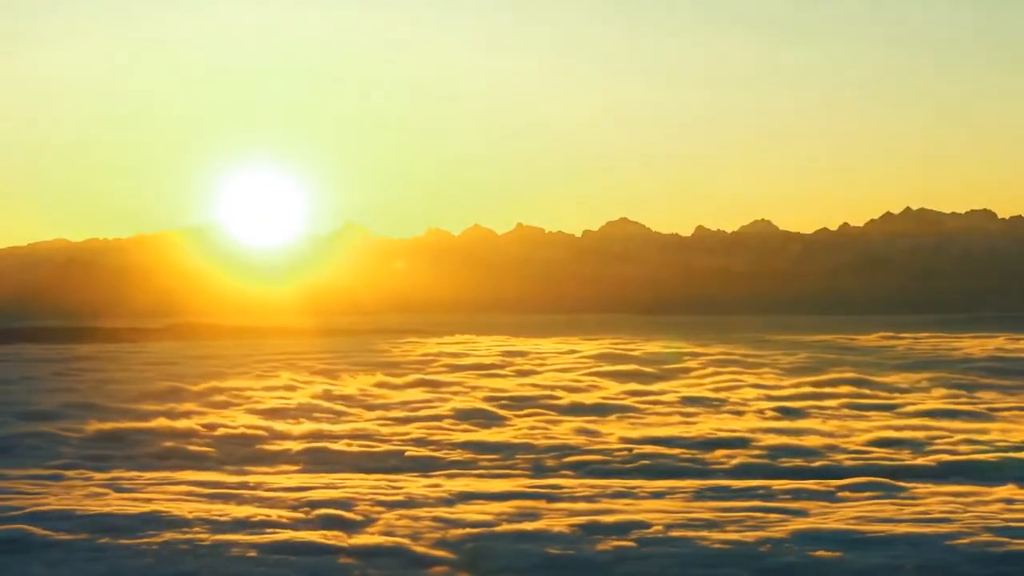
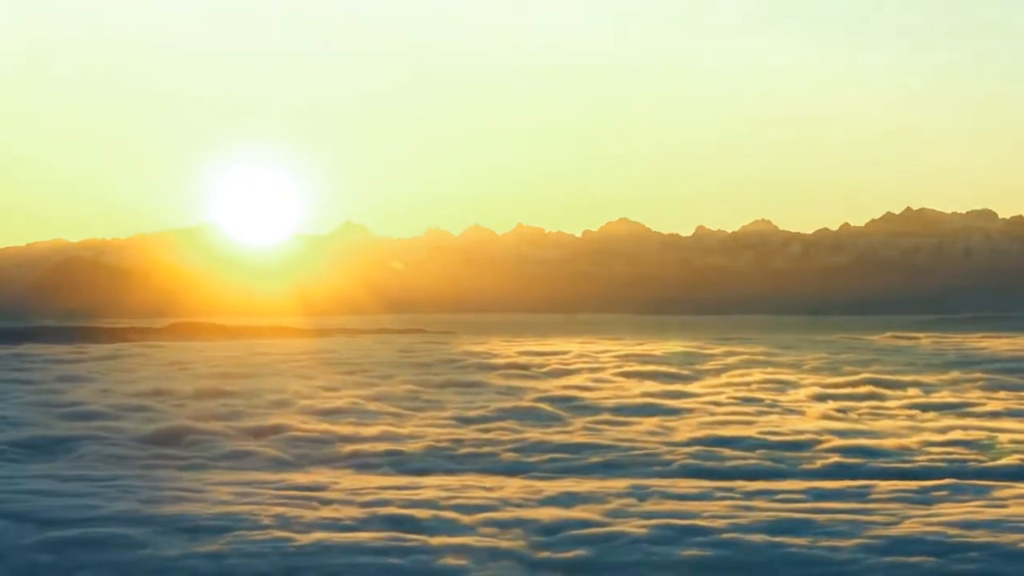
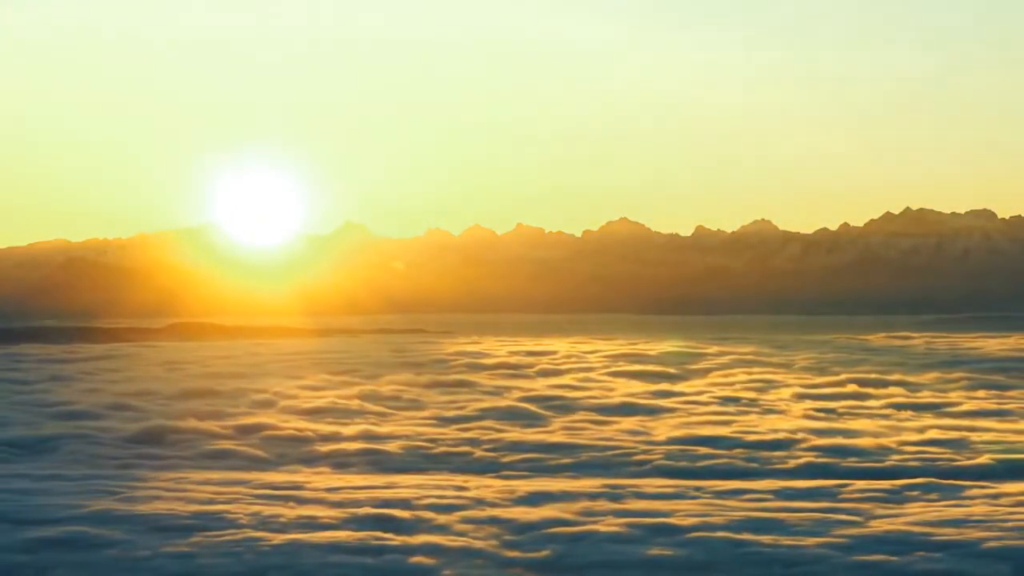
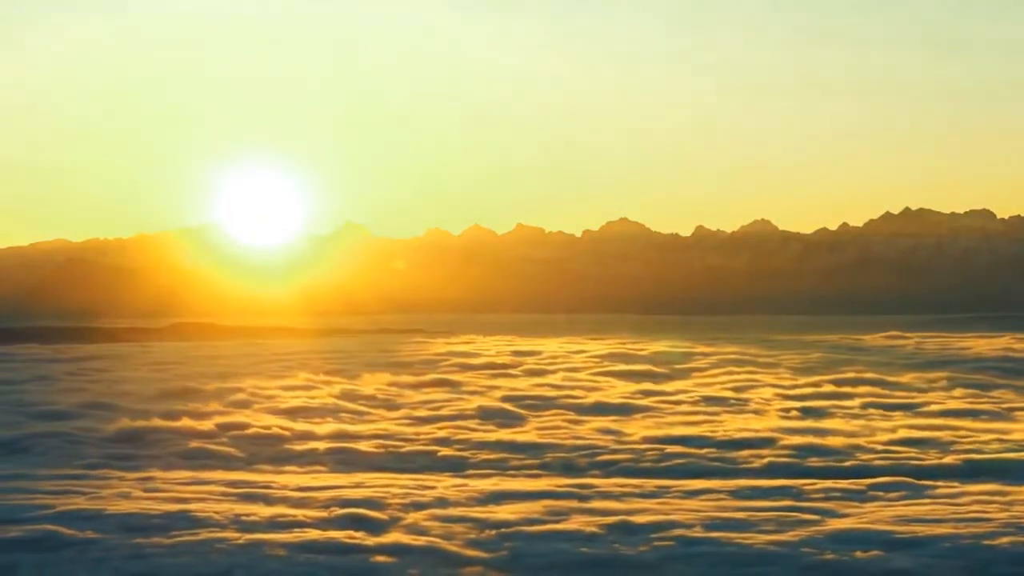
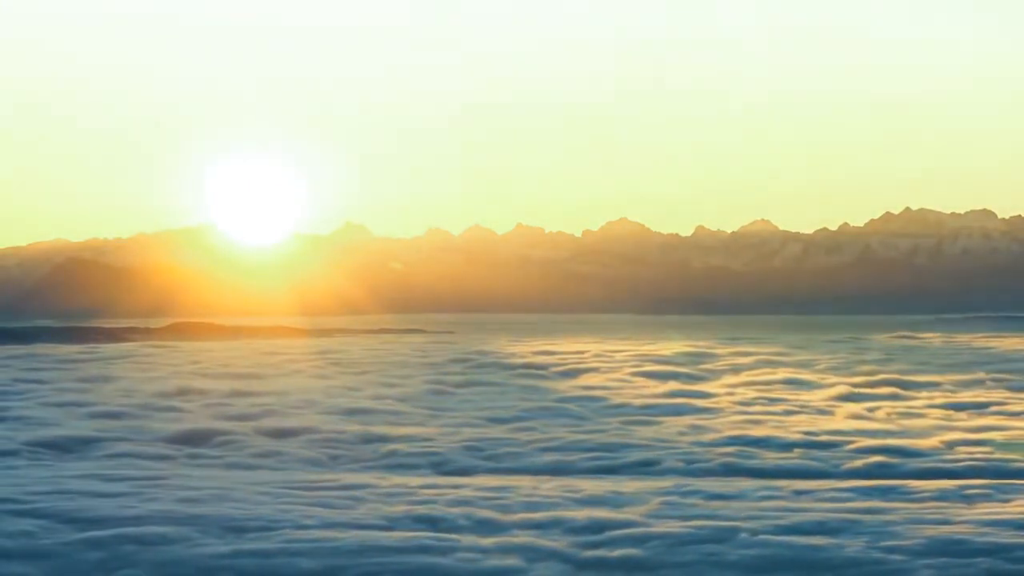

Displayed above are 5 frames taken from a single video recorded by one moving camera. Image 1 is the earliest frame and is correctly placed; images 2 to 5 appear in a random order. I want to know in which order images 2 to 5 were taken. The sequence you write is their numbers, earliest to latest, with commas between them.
4, 3, 2, 5
